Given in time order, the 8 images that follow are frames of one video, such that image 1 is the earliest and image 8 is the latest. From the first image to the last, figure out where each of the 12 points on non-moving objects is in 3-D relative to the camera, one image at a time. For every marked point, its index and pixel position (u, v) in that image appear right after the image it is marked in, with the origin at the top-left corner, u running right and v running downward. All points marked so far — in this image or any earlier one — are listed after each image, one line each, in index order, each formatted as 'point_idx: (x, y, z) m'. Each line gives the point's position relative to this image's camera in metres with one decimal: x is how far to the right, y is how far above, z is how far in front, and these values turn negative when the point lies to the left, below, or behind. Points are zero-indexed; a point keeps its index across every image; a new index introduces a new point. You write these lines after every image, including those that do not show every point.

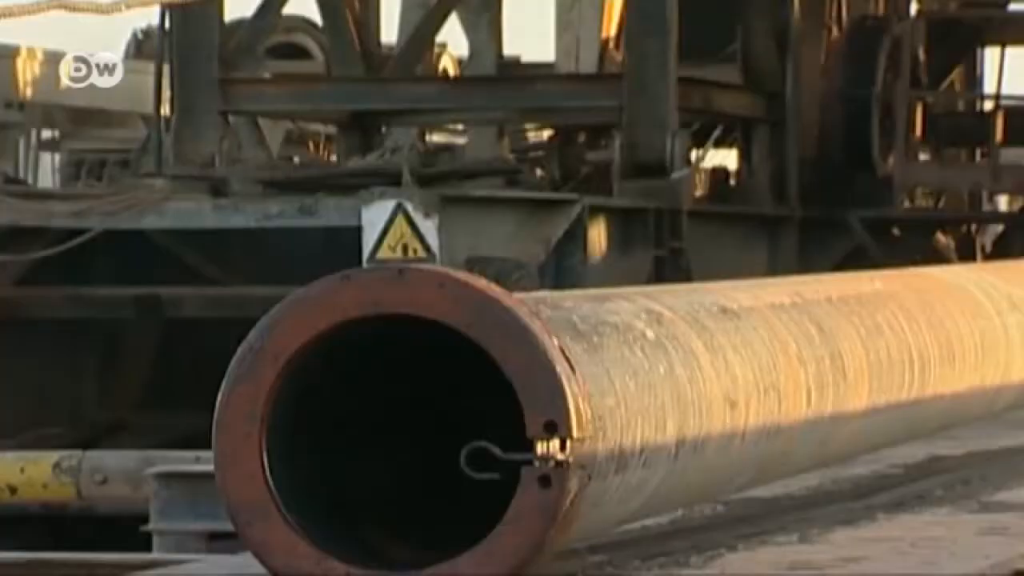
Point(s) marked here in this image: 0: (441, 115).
0: (-0.2, +0.5, +7.8) m
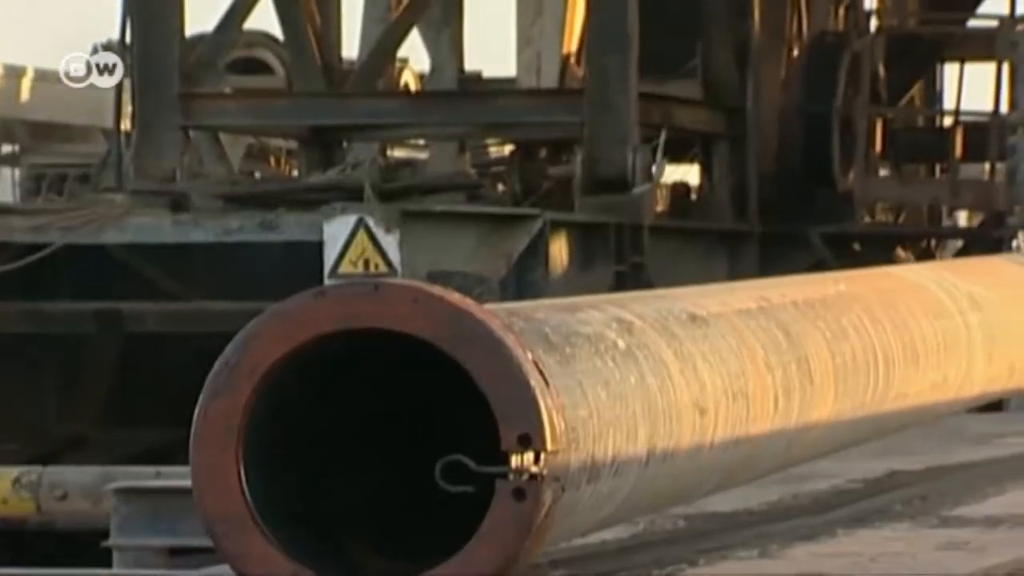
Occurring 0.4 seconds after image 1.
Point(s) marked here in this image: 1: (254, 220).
0: (-0.3, +0.5, +7.8) m
1: (-0.7, +0.2, +7.3) m
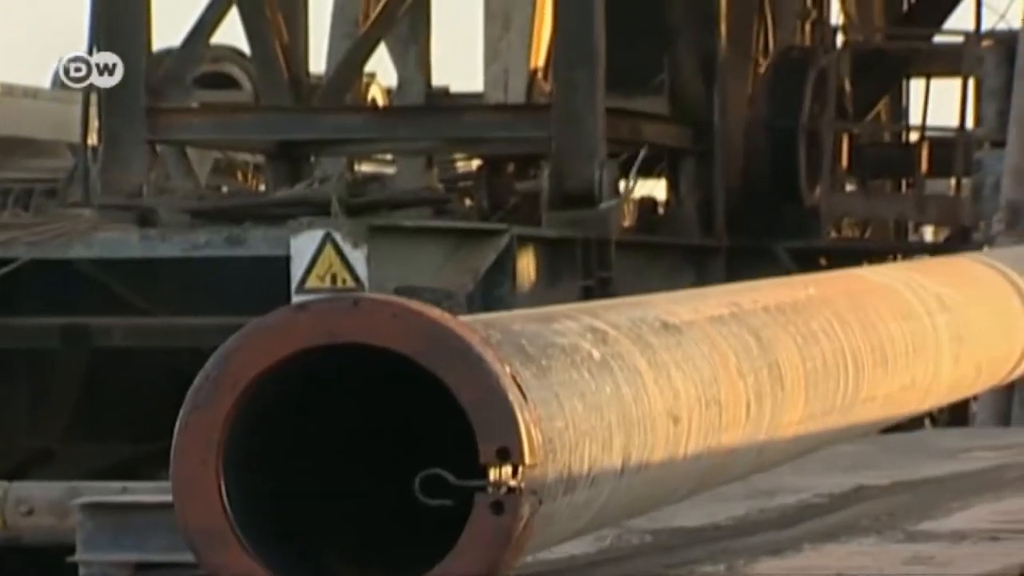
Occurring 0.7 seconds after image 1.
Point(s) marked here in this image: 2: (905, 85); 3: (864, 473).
0: (-0.4, +0.4, +7.8) m
1: (-0.8, +0.2, +7.3) m
2: (+1.7, +0.9, +10.9) m
3: (+0.7, -0.4, +5.4) m
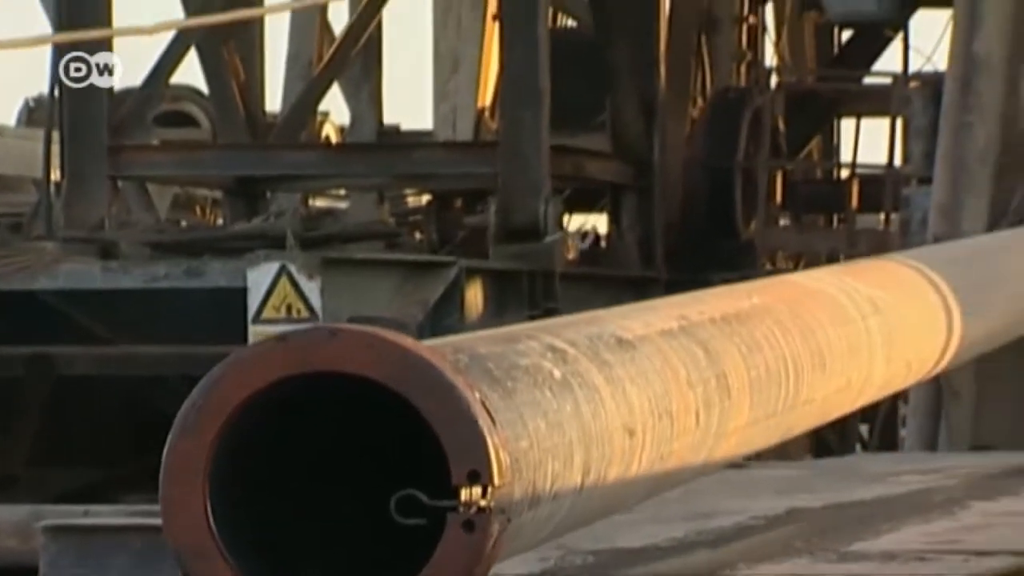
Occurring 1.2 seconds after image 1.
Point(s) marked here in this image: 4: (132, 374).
0: (-0.6, +0.3, +8.2) m
1: (-1.0, +0.1, +7.6) m
2: (+1.4, +0.7, +11.2) m
3: (+0.6, -0.5, +5.7) m
4: (-1.1, -0.3, +7.7) m
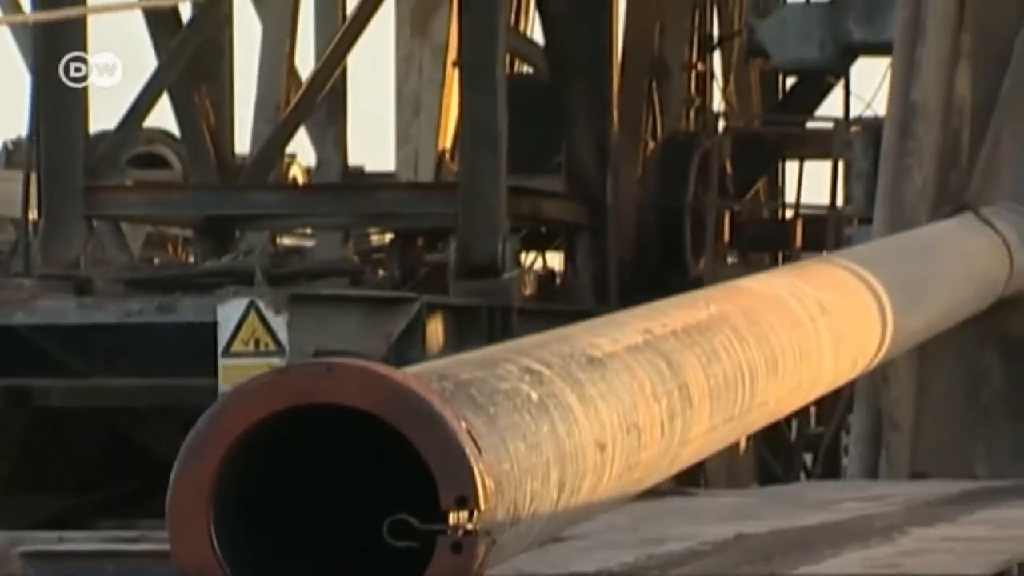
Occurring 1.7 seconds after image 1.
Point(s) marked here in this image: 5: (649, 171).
0: (-0.7, +0.2, +8.5) m
1: (-1.1, 0.0, +7.9) m
2: (+1.2, +0.6, +11.6) m
3: (+0.6, -0.5, +6.1) m
4: (-1.3, -0.4, +8.0) m
5: (+0.5, +0.5, +10.0) m
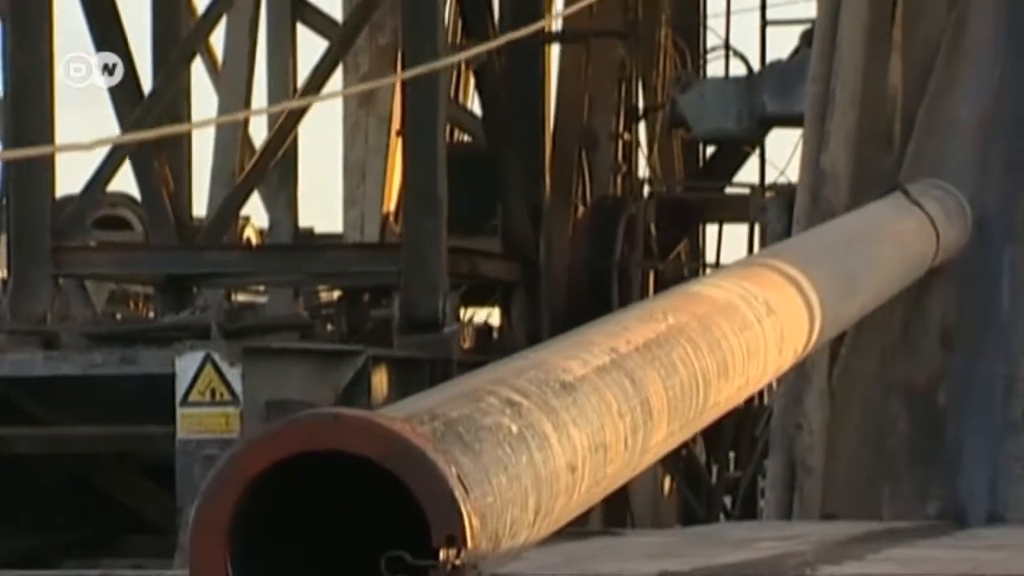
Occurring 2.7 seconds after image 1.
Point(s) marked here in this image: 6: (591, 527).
0: (-1.0, 0.0, +9.1) m
1: (-1.3, -0.2, +8.5) m
2: (+0.9, +0.3, +12.3) m
3: (+0.4, -0.7, +6.7) m
4: (-1.5, -0.5, +8.5) m
5: (+0.3, +0.2, +10.6) m
6: (+0.3, -0.8, +8.4) m
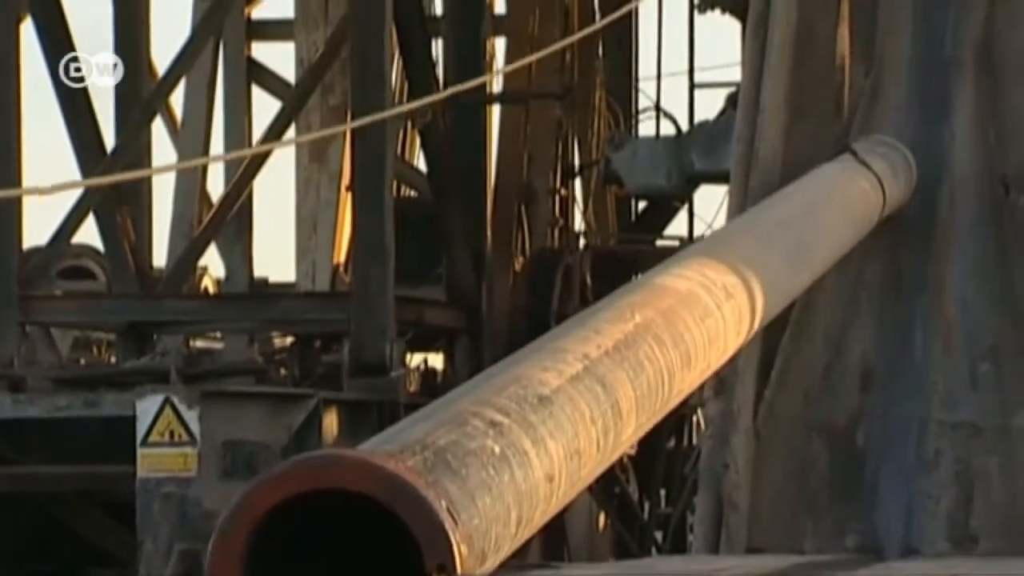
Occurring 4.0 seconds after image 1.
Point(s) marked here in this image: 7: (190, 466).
0: (-1.2, -0.1, +9.6) m
1: (-1.5, -0.4, +9.0) m
2: (+0.6, +0.1, +12.8) m
3: (+0.3, -0.8, +7.2) m
4: (-1.7, -0.7, +9.0) m
5: (0.0, 0.0, +11.1) m
6: (+0.1, -1.0, +9.0) m
7: (-1.0, -0.6, +8.2) m
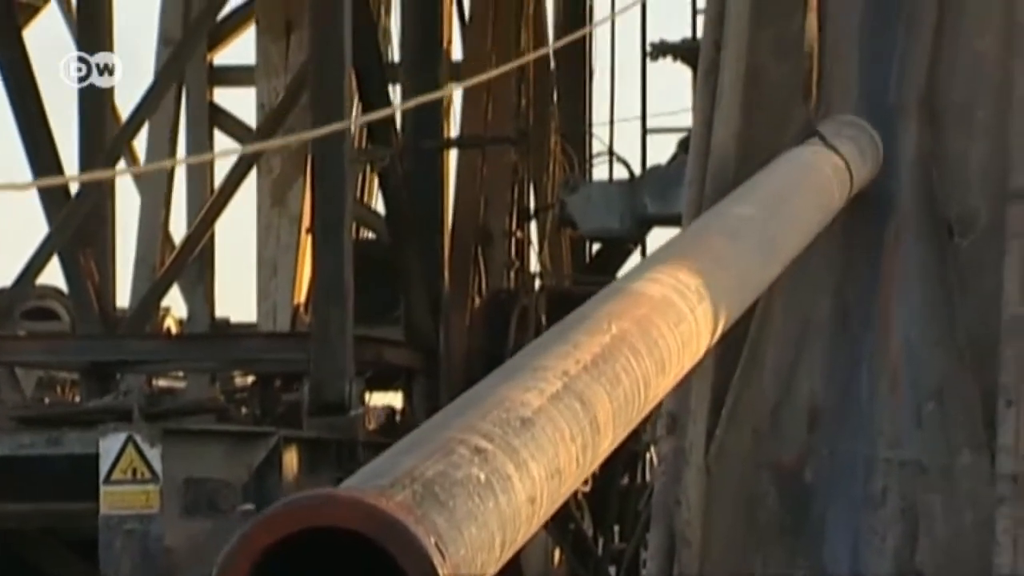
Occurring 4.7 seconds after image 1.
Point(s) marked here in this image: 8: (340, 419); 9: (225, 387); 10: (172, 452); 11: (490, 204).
0: (-1.3, -0.3, +9.8) m
1: (-1.7, -0.5, +9.1) m
2: (+0.4, -0.2, +13.0) m
3: (+0.2, -0.9, +7.4) m
4: (-1.8, -0.9, +9.2) m
5: (-0.2, -0.2, +11.3) m
6: (-0.1, -1.1, +9.2) m
7: (-1.2, -0.7, +8.4) m
8: (-0.6, -0.5, +9.4) m
9: (-1.2, -0.4, +10.8) m
10: (-1.1, -0.6, +8.9) m
11: (-0.1, +0.4, +11.8) m
